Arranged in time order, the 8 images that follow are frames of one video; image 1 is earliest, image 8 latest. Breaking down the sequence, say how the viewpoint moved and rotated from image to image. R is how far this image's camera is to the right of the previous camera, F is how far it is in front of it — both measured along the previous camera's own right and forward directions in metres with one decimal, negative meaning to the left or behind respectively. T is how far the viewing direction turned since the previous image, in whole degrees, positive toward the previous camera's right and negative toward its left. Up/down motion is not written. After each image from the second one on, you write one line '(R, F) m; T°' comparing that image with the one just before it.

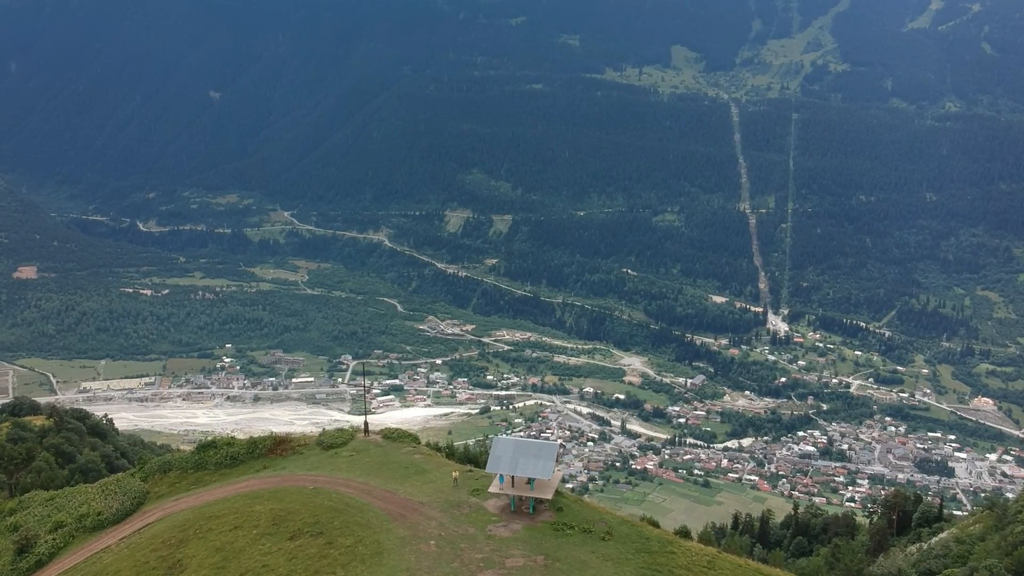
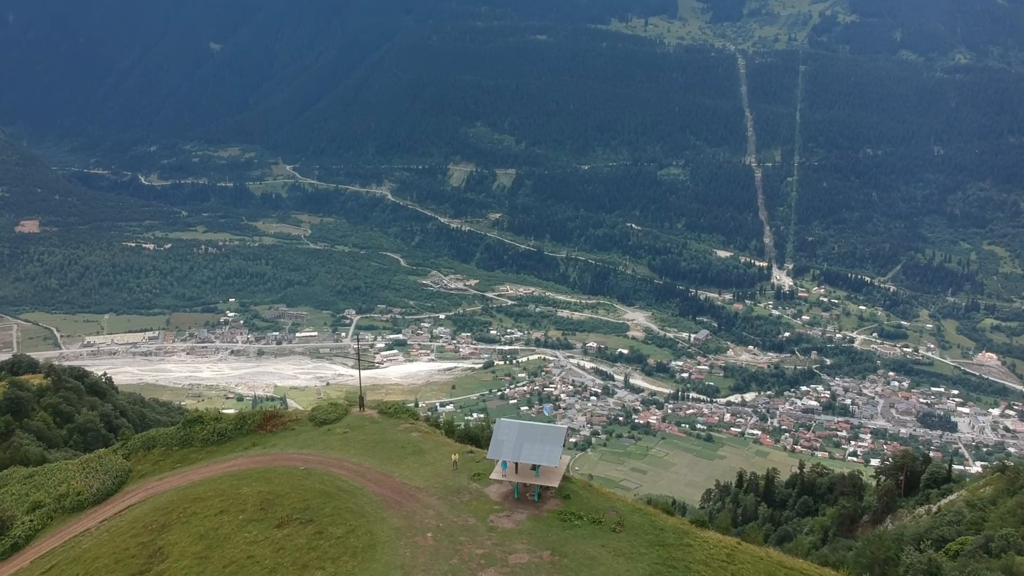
(0.0, +1.2) m; 0°
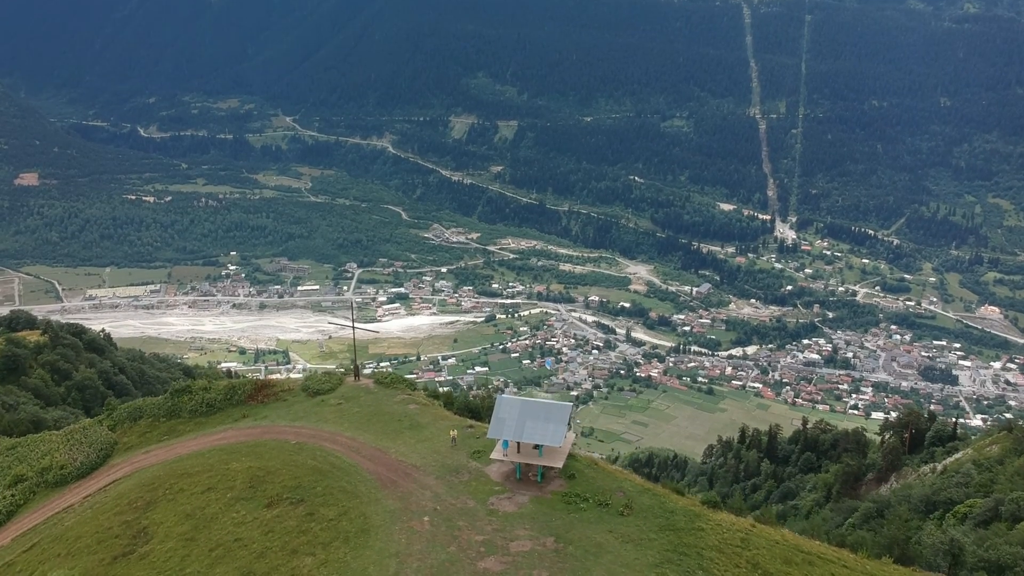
(0.0, +0.9) m; 0°
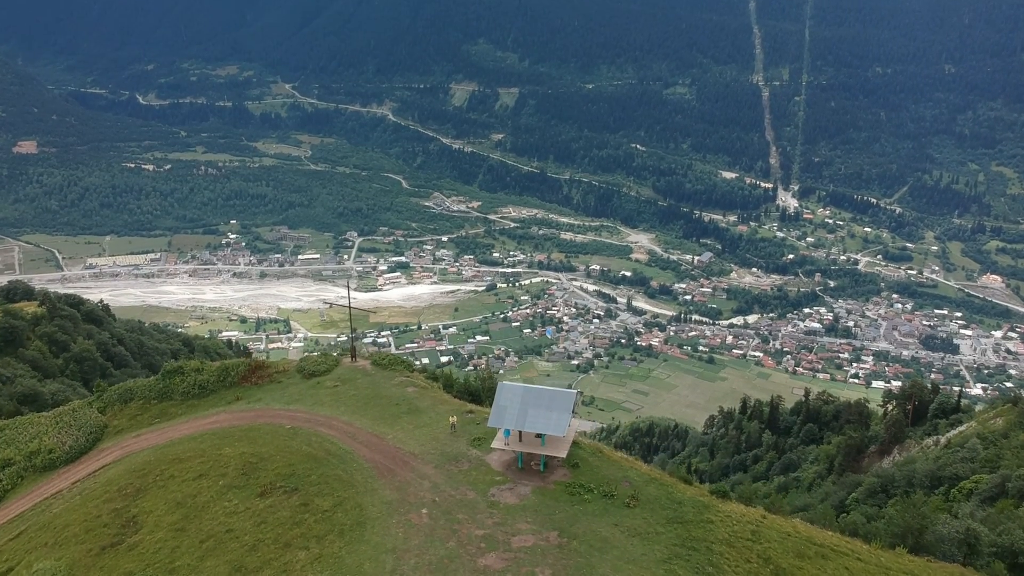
(0.0, +0.6) m; 0°
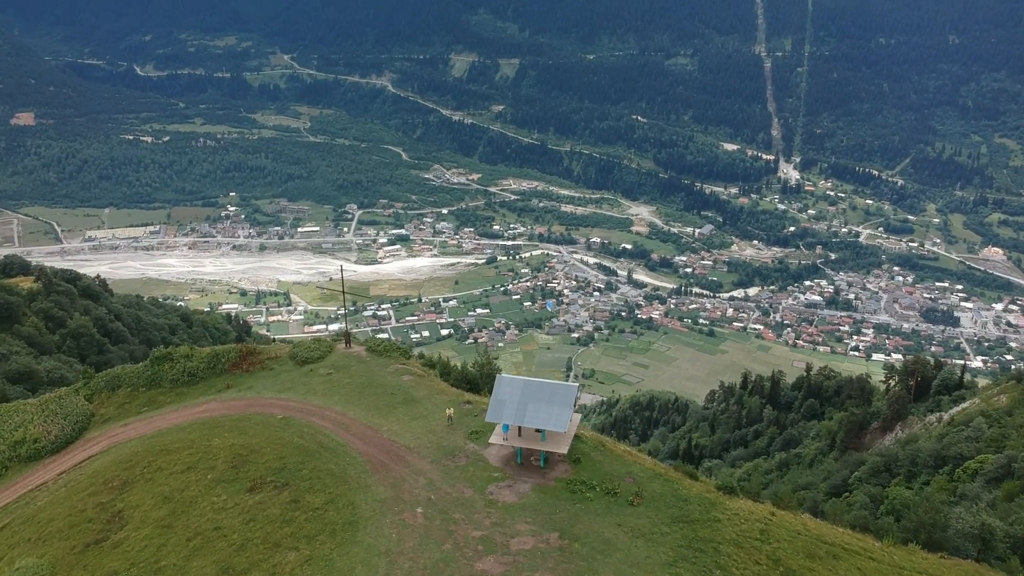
(0.0, +0.6) m; 0°
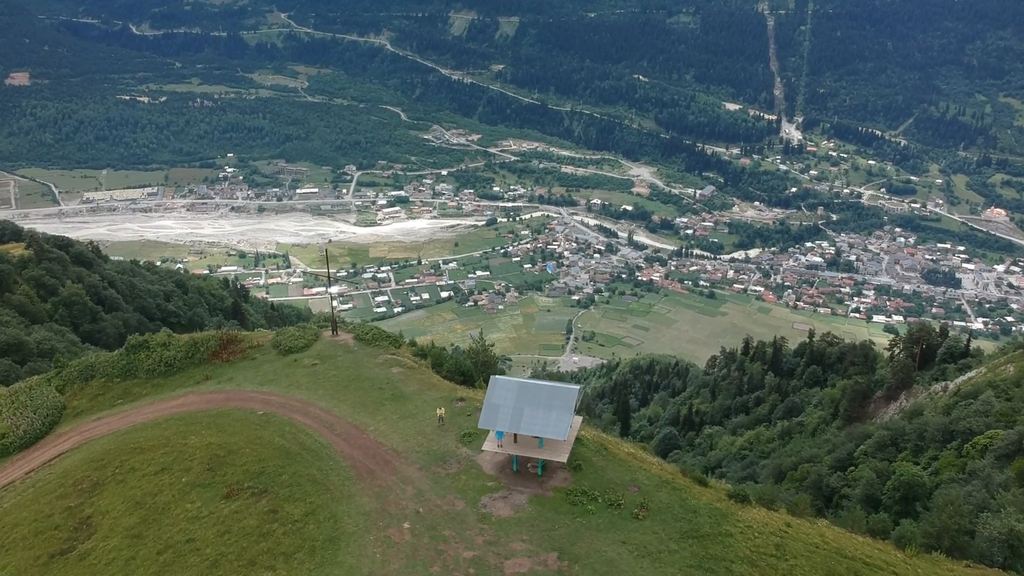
(+0.1, +1.0) m; 0°
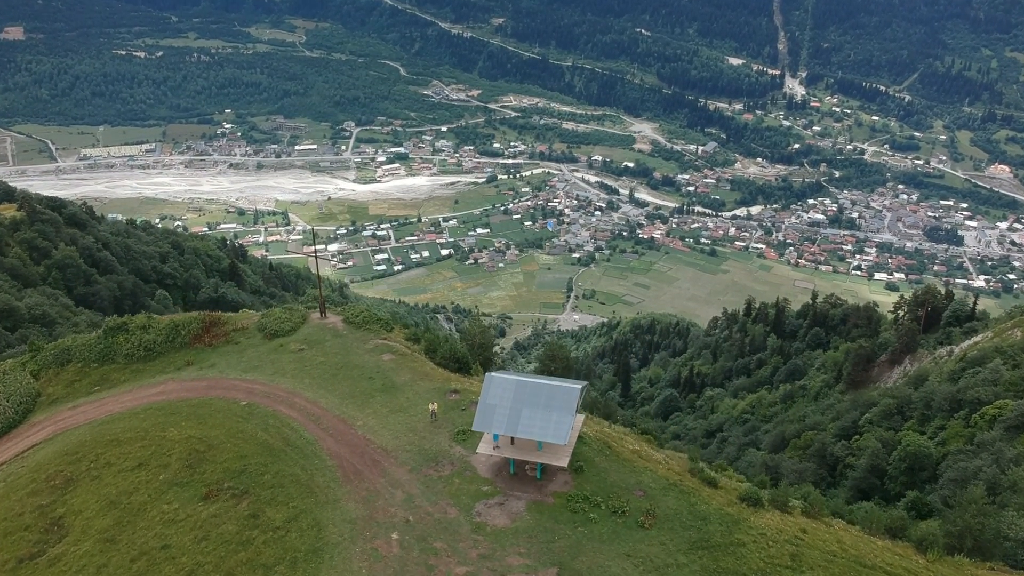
(0.0, +0.8) m; 0°
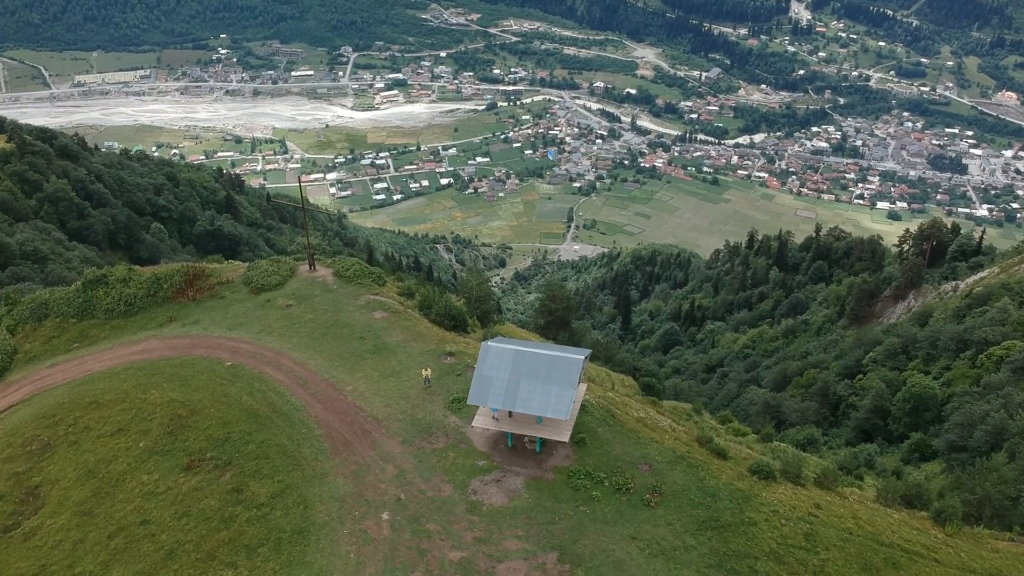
(0.0, +0.7) m; 0°
